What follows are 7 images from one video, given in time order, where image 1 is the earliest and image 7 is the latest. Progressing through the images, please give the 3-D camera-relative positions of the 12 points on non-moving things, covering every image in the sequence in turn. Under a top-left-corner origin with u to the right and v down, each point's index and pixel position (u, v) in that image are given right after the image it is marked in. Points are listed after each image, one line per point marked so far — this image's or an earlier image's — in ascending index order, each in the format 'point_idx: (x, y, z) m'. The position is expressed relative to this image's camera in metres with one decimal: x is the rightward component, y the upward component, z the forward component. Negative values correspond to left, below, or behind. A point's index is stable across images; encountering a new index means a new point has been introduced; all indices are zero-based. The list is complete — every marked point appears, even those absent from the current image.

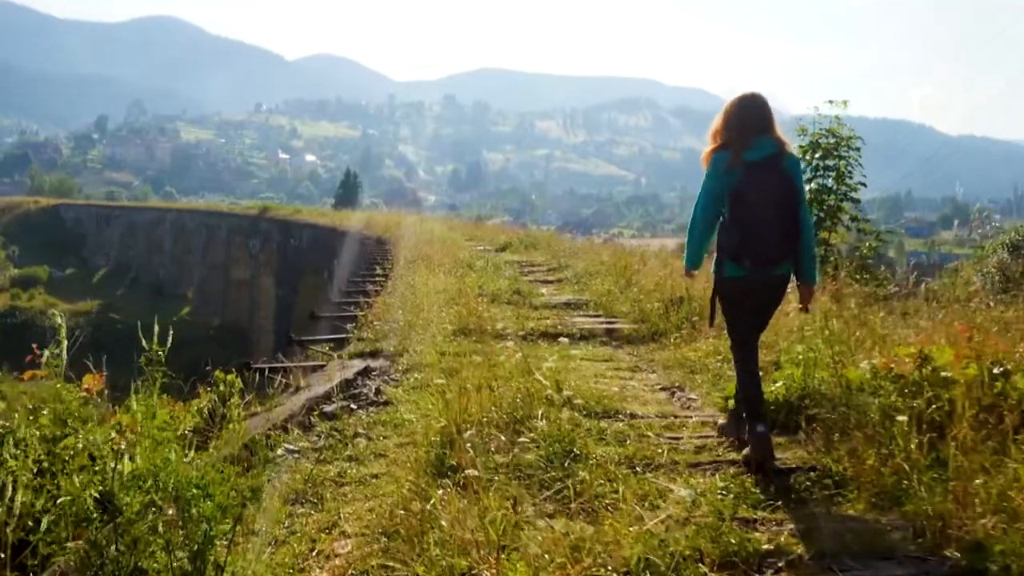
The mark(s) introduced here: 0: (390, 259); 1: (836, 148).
0: (-2.3, +0.6, +15.9) m
1: (+3.5, +1.5, +9.1) m
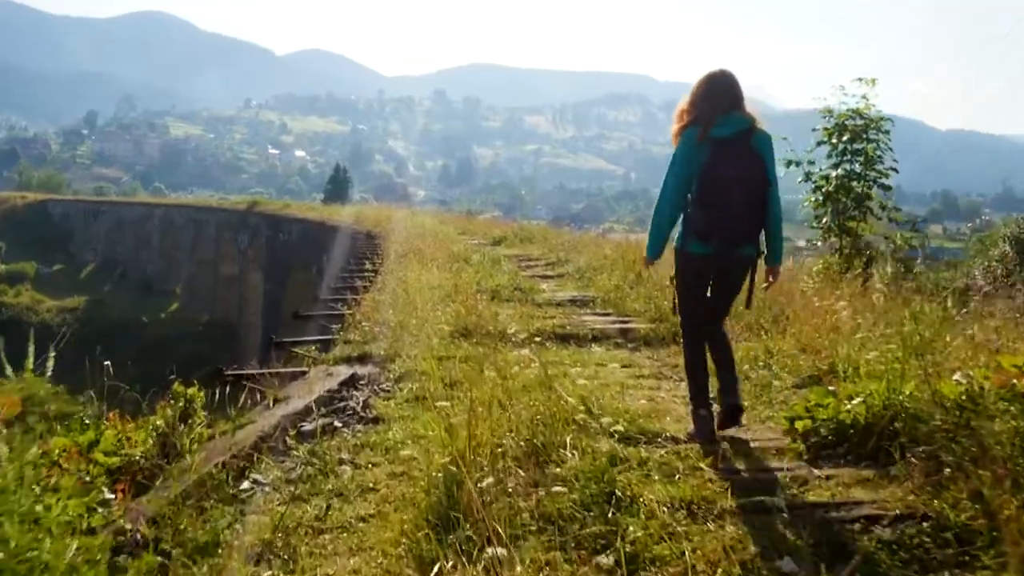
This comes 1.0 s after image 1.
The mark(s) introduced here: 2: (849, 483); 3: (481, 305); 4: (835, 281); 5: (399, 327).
0: (-2.3, +0.6, +15.1) m
1: (+3.5, +1.6, +8.3) m
2: (+1.2, -0.7, +3.0) m
3: (-0.3, -0.2, +7.6) m
4: (+2.6, +0.1, +6.8) m
5: (-0.9, -0.3, +6.9) m
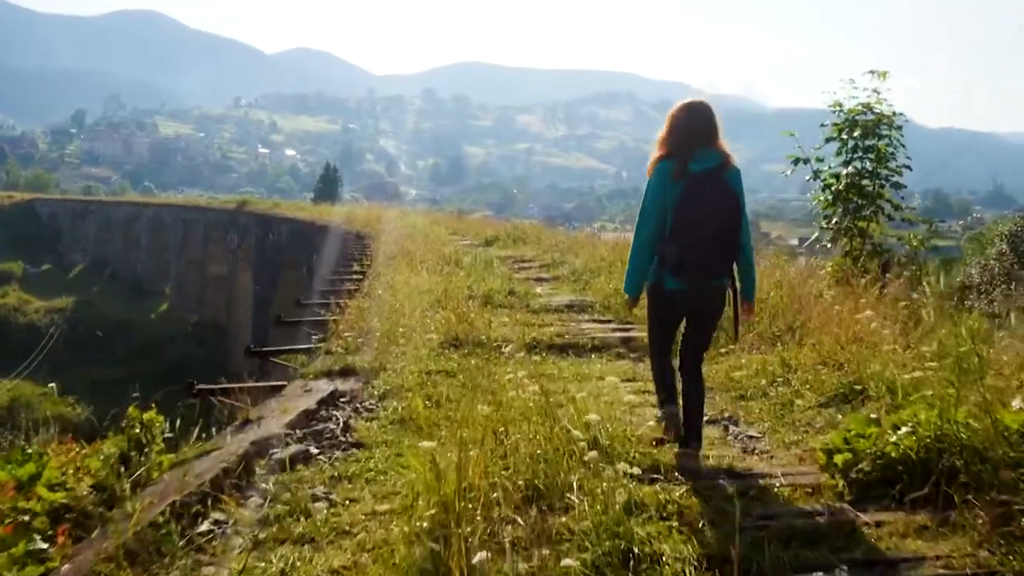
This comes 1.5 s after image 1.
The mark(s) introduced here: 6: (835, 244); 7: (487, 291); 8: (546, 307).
0: (-2.5, +0.6, +14.6) m
1: (+3.5, +1.5, +7.9) m
2: (+1.2, -0.7, +2.6) m
3: (-0.3, -0.2, +7.2) m
4: (+2.6, 0.0, +6.4) m
5: (-1.0, -0.4, +6.4) m
6: (+3.2, +0.4, +8.2) m
7: (-0.3, 0.0, +8.5) m
8: (+0.3, -0.2, +8.1) m
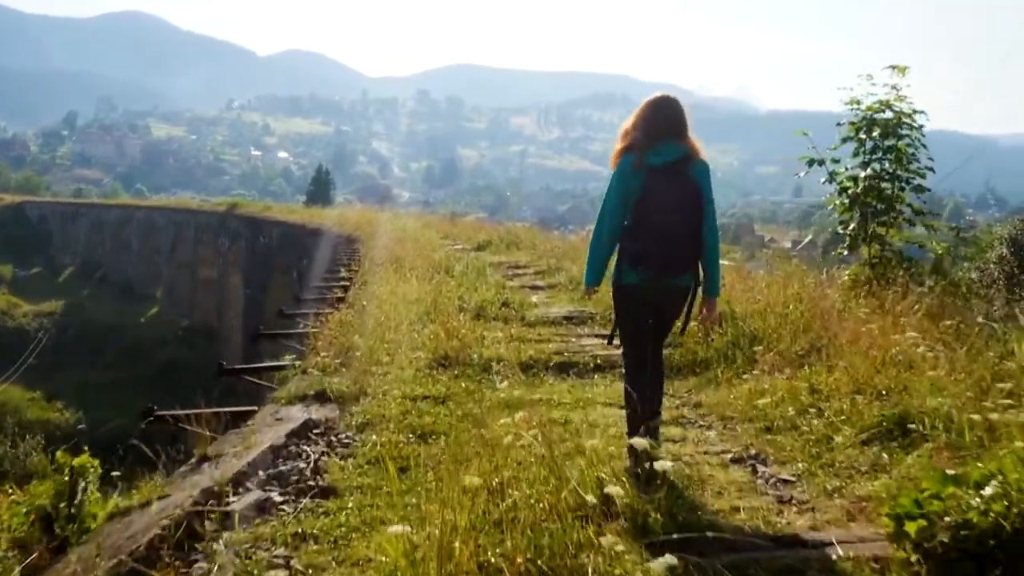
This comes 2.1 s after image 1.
0: (-2.6, +0.5, +14.0) m
1: (+3.4, +1.4, +7.4) m
2: (+1.2, -0.8, +2.0) m
3: (-0.4, -0.3, +6.6) m
4: (+2.5, -0.1, +5.8) m
5: (-1.0, -0.5, +5.8) m
6: (+3.1, +0.3, +7.7) m
7: (-0.3, -0.1, +8.0) m
8: (+0.3, -0.3, +7.6) m
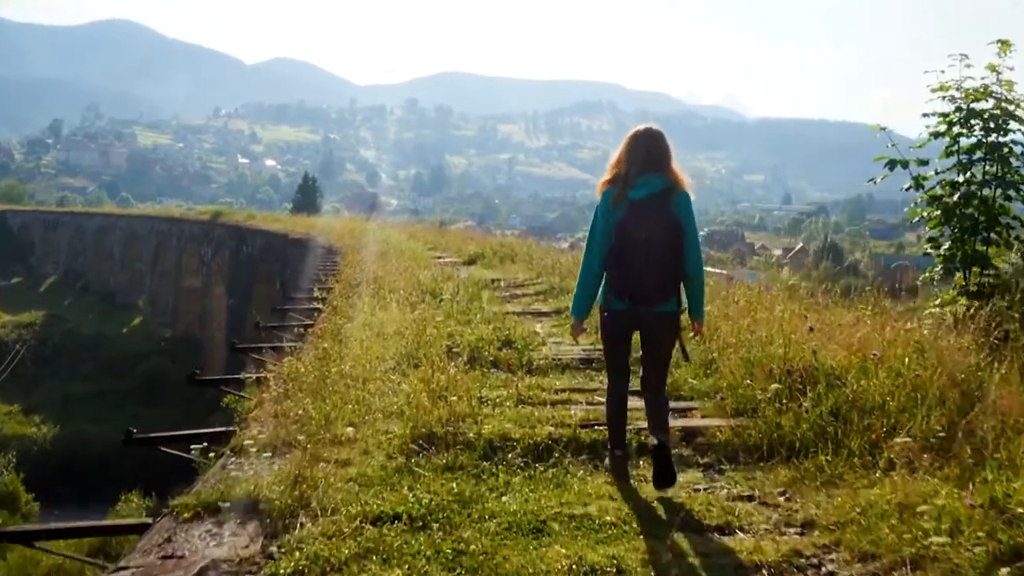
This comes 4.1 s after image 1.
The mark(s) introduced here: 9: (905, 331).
0: (-2.6, +0.1, +12.3) m
1: (+3.4, +1.2, +5.8) m
2: (+1.3, -1.0, +0.4) m
3: (-0.3, -0.5, +5.0) m
4: (+2.6, -0.3, +4.2) m
5: (-1.0, -0.7, +4.2) m
6: (+3.2, +0.1, +6.1) m
7: (-0.3, -0.4, +6.3) m
8: (+0.3, -0.5, +5.9) m
9: (+2.3, -0.3, +4.9) m
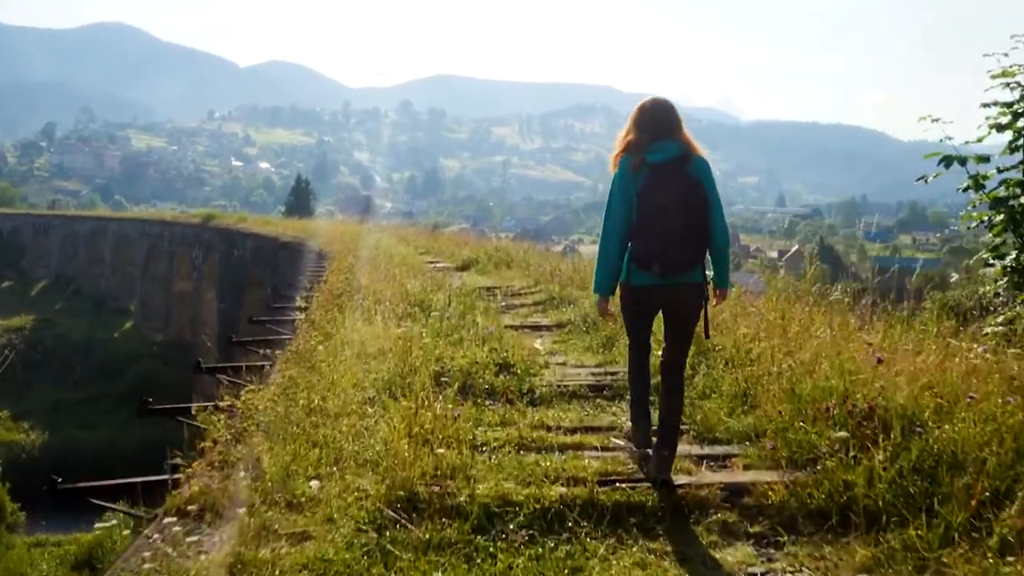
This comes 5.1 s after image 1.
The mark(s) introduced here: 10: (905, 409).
0: (-2.7, 0.0, +11.5) m
1: (+3.4, +1.1, +5.0) m
2: (+1.3, -1.1, -0.4) m
3: (-0.3, -0.6, +4.2) m
4: (+2.6, -0.4, +3.4) m
5: (-1.0, -0.8, +3.3) m
6: (+3.1, 0.0, +5.3) m
7: (-0.3, -0.5, +5.5) m
8: (+0.3, -0.6, +5.1) m
9: (+2.3, -0.3, +4.1) m
10: (+1.7, -0.5, +3.6) m
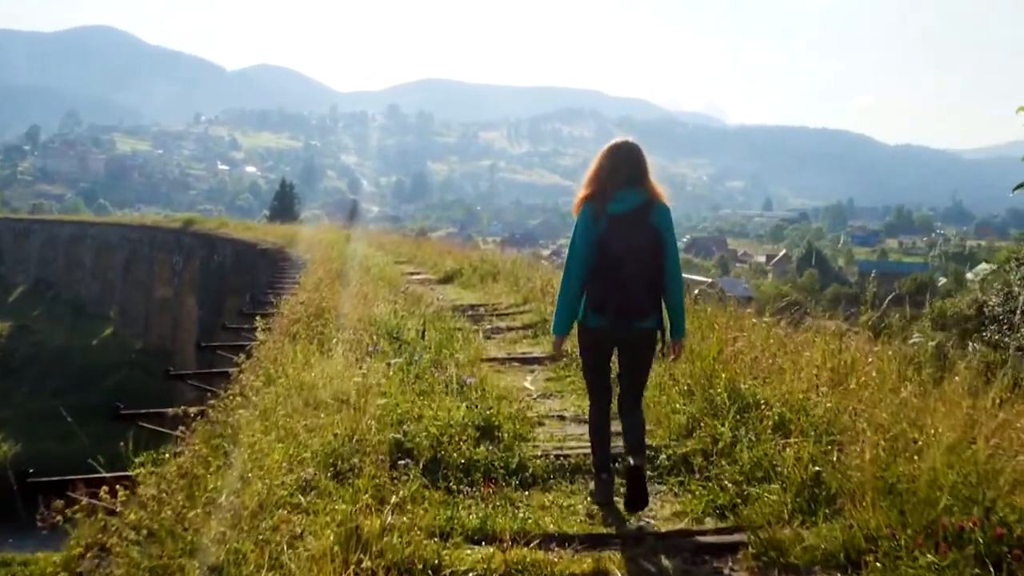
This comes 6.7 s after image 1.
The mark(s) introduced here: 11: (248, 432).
0: (-2.9, -0.2, +10.2) m
1: (+3.3, +0.9, +3.8) m
2: (+1.3, -1.3, -1.7) m
3: (-0.4, -0.8, +2.9) m
4: (+2.5, -0.6, +2.2) m
5: (-1.0, -1.0, +2.1) m
6: (+3.1, -0.2, +4.1) m
7: (-0.4, -0.7, +4.2) m
8: (+0.2, -0.8, +3.9) m
9: (+2.3, -0.5, +2.9) m
10: (+1.6, -0.7, +2.4) m
11: (-1.3, -0.8, +3.9) m
